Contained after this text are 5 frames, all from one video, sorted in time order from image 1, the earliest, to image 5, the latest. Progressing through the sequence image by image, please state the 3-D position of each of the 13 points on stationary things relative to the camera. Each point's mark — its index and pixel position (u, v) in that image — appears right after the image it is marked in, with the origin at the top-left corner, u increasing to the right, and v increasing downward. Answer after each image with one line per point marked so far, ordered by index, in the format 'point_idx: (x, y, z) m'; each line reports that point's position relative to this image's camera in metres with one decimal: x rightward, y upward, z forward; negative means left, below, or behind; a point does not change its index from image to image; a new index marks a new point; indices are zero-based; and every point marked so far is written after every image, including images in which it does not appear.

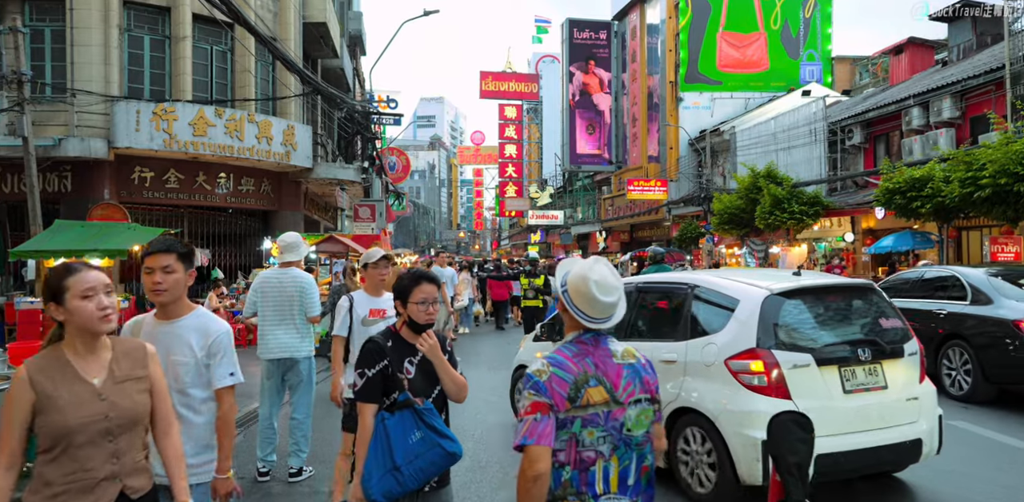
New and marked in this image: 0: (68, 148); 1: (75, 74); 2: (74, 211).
0: (-9.9, +2.3, +15.0) m
1: (-10.1, +4.1, +15.5) m
2: (-10.4, +1.0, +16.0) m
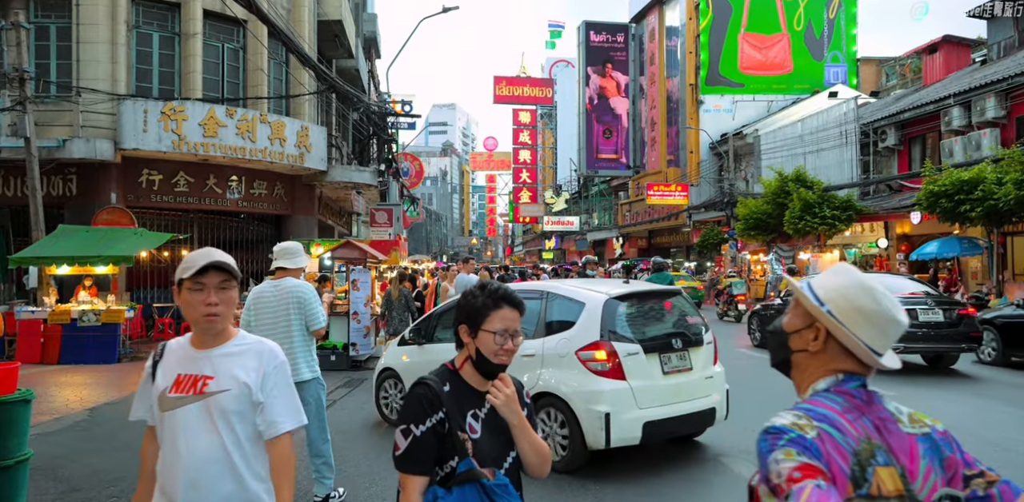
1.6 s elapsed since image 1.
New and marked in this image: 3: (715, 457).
0: (-9.3, +2.1, +14.3) m
1: (-9.5, +3.9, +14.9) m
2: (-9.8, +0.8, +15.3) m
3: (+1.8, -1.8, +5.8) m
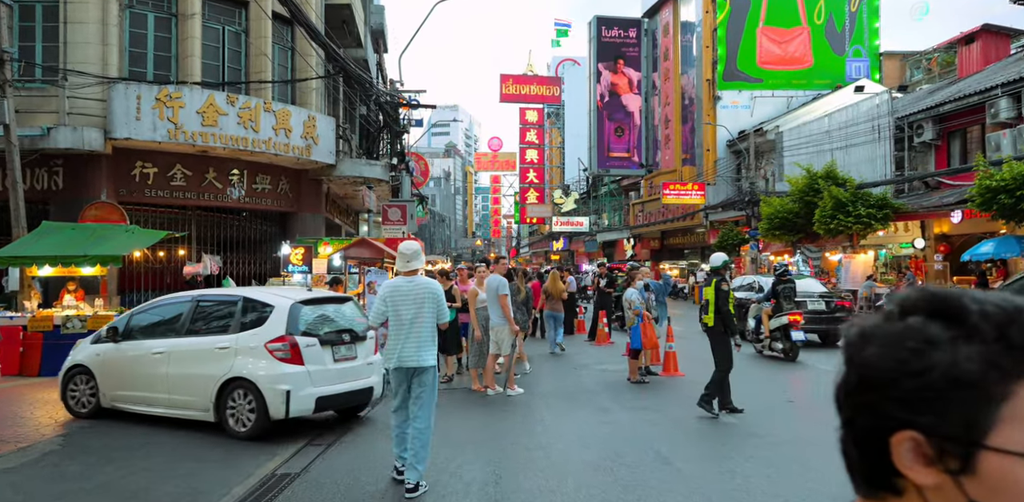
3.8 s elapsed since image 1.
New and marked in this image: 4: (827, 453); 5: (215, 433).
0: (-8.8, +2.2, +13.0) m
1: (-8.9, +4.0, +13.6) m
2: (-9.2, +0.8, +14.0) m
3: (+2.3, -1.7, +4.5) m
4: (+2.8, -1.8, +5.9) m
5: (-3.1, -1.9, +7.1) m
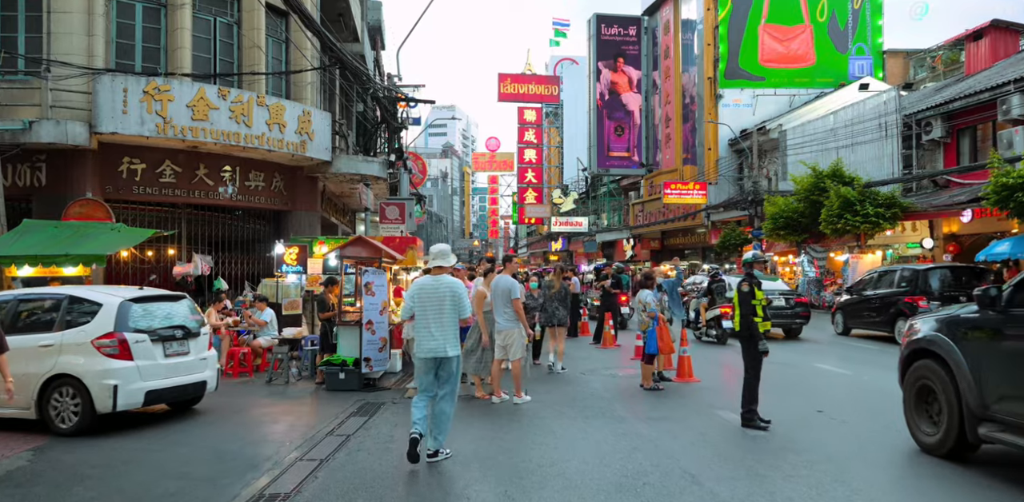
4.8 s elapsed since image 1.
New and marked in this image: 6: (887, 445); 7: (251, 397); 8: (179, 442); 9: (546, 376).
0: (-8.7, +2.2, +12.4) m
1: (-8.9, +4.0, +13.0) m
2: (-9.2, +0.8, +13.4) m
3: (+2.4, -1.7, +4.0) m
4: (+2.9, -1.8, +5.4) m
5: (-3.0, -1.9, +6.5) m
6: (+3.4, -1.8, +6.1) m
7: (-3.7, -2.0, +9.5) m
8: (-3.4, -1.9, +6.8) m
9: (+0.6, -2.0, +10.8) m
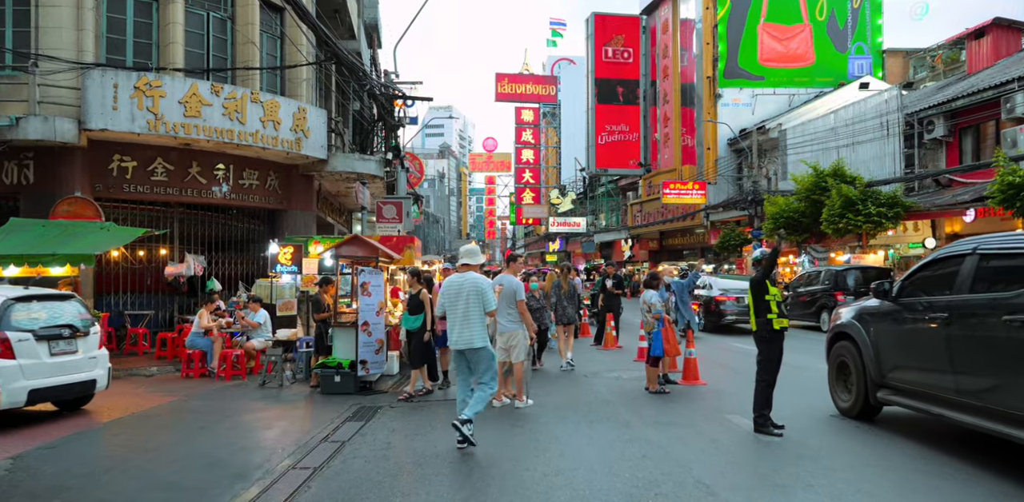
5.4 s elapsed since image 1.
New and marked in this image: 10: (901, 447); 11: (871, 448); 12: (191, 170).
0: (-8.7, +2.2, +12.1) m
1: (-8.9, +4.0, +12.7) m
2: (-9.2, +0.8, +13.1) m
3: (+2.4, -1.7, +3.7) m
4: (+2.9, -1.7, +5.1) m
5: (-3.0, -1.9, +6.2) m
6: (+3.4, -1.8, +5.9) m
7: (-3.7, -2.0, +9.2) m
8: (-3.3, -1.9, +6.5) m
9: (+0.6, -2.0, +10.5) m
10: (+3.5, -1.8, +6.0) m
11: (+3.2, -1.8, +6.0) m
12: (-7.0, +1.8, +14.6) m
